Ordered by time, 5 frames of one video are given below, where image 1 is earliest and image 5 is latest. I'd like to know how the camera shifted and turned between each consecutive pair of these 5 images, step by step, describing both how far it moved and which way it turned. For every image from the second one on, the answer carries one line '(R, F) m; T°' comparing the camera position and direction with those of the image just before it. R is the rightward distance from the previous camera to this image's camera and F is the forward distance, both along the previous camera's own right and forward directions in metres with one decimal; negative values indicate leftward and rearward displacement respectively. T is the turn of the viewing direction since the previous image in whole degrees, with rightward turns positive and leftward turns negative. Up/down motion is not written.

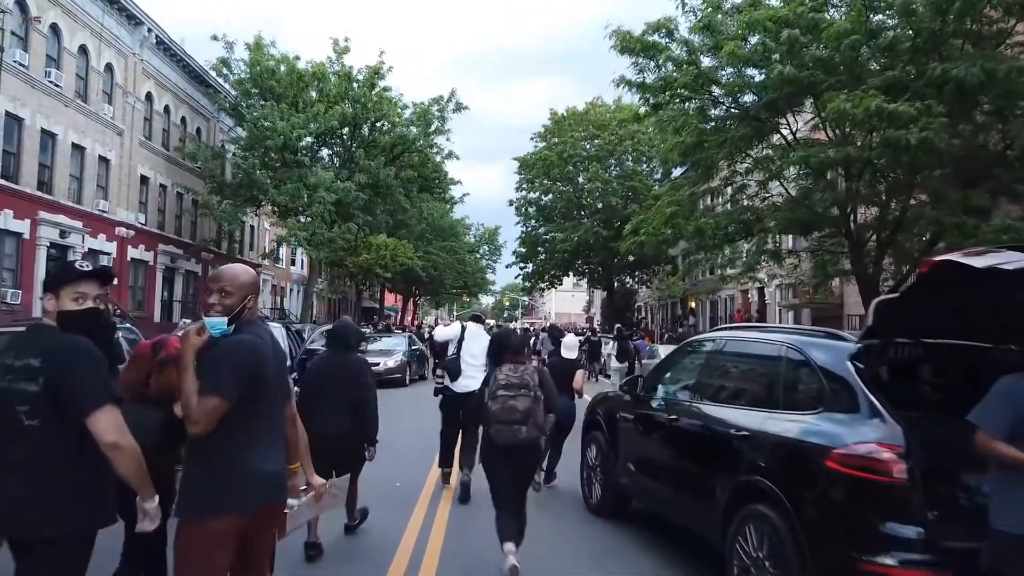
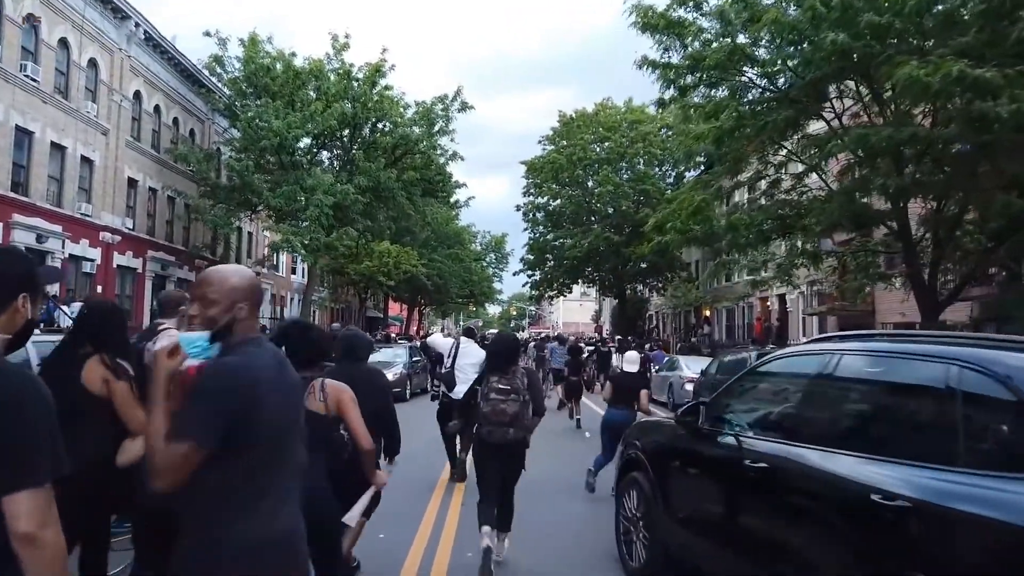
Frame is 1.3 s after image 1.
(-0.1, +1.8) m; 0°
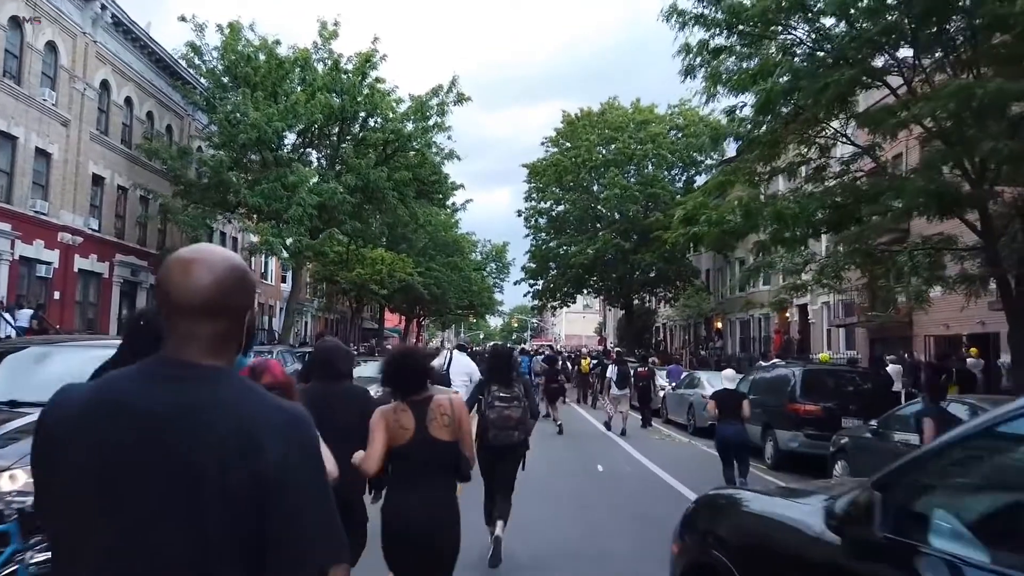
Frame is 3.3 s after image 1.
(+0.1, +2.6) m; 0°
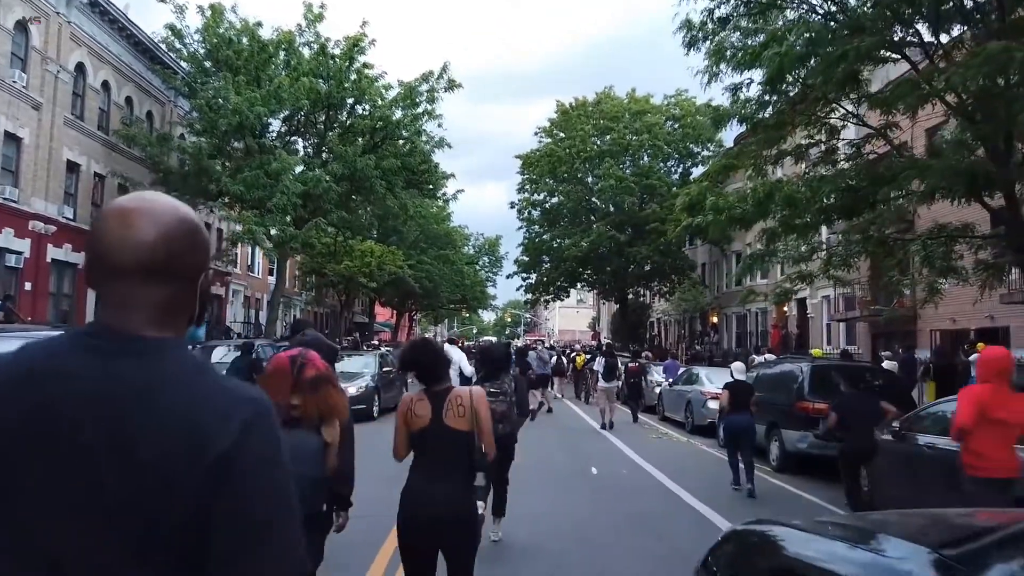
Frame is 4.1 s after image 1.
(+0.1, +0.9) m; 0°
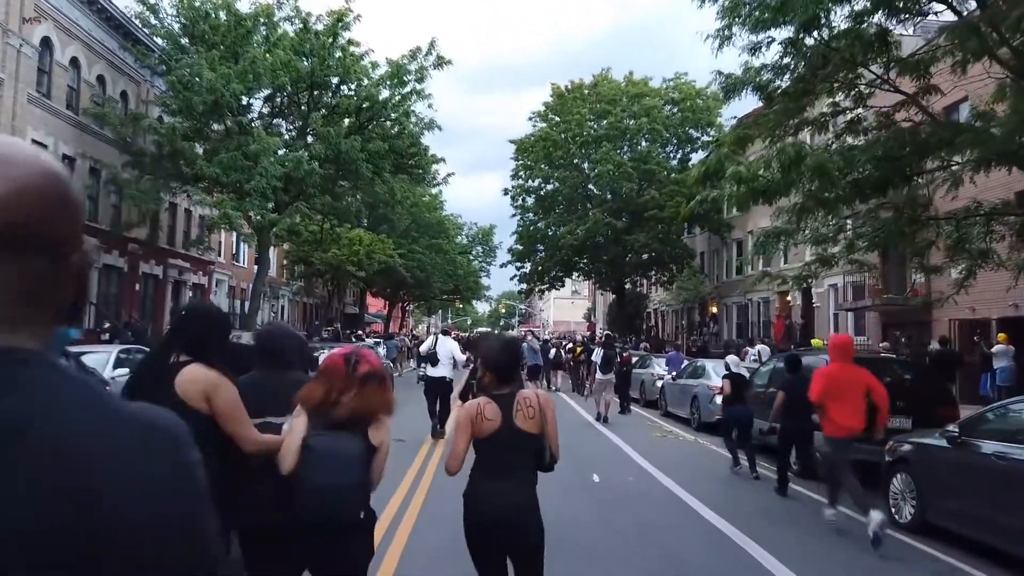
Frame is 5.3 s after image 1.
(0.0, +1.4) m; 0°
